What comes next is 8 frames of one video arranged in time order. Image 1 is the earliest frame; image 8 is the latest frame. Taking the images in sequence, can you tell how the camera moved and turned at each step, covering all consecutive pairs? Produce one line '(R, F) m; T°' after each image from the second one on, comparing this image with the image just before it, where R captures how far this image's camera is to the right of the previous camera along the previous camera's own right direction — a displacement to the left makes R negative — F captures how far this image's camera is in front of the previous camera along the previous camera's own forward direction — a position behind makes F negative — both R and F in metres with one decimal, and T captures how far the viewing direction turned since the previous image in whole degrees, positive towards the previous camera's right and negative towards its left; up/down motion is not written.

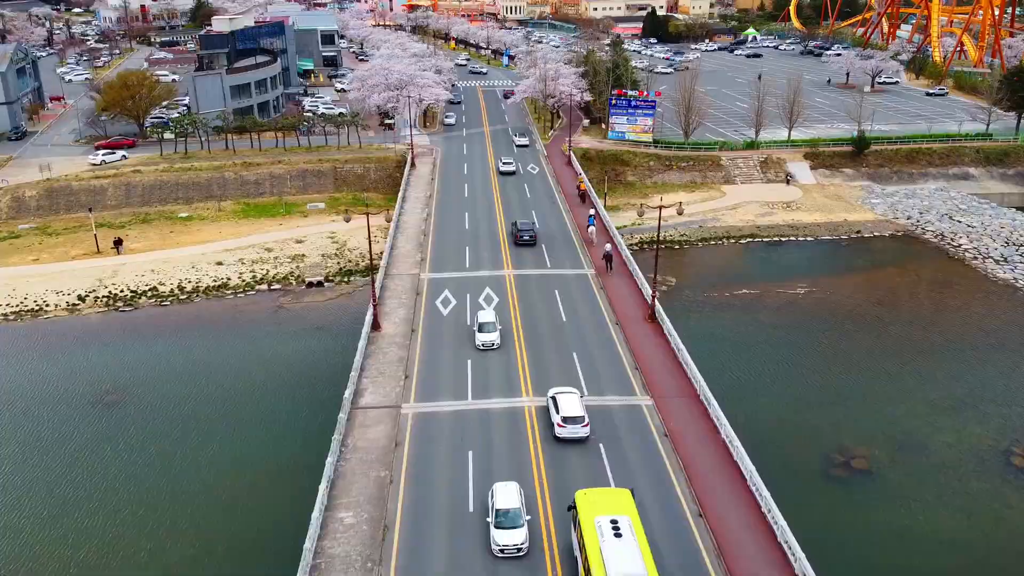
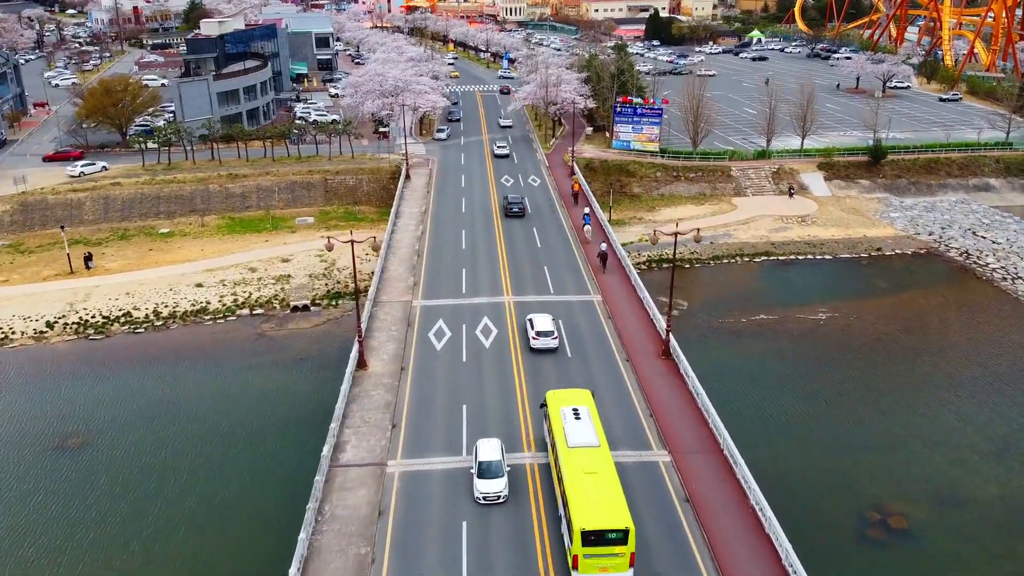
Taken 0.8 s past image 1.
(0.0, +3.3) m; 0°
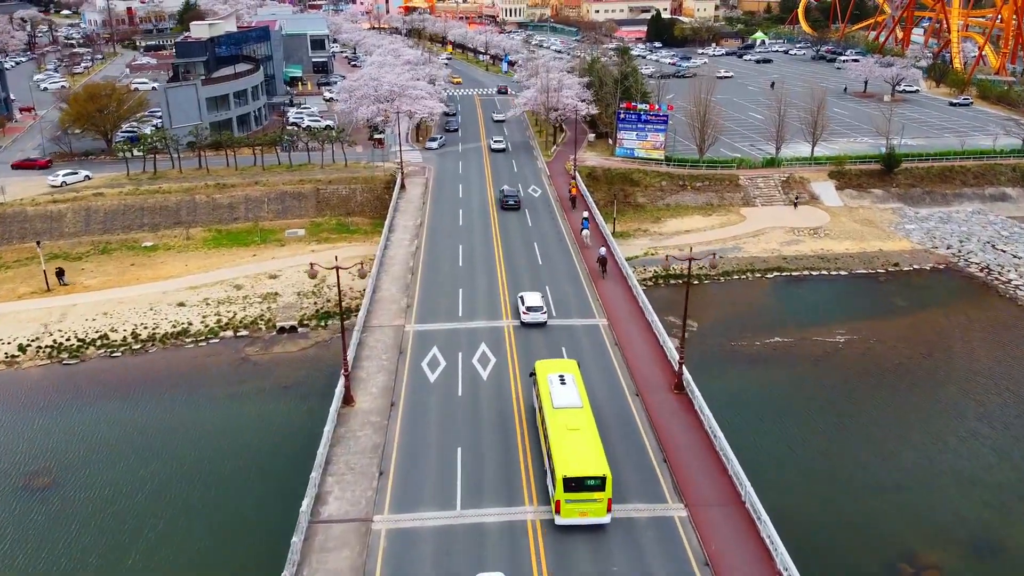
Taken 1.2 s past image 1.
(0.0, +2.5) m; 0°
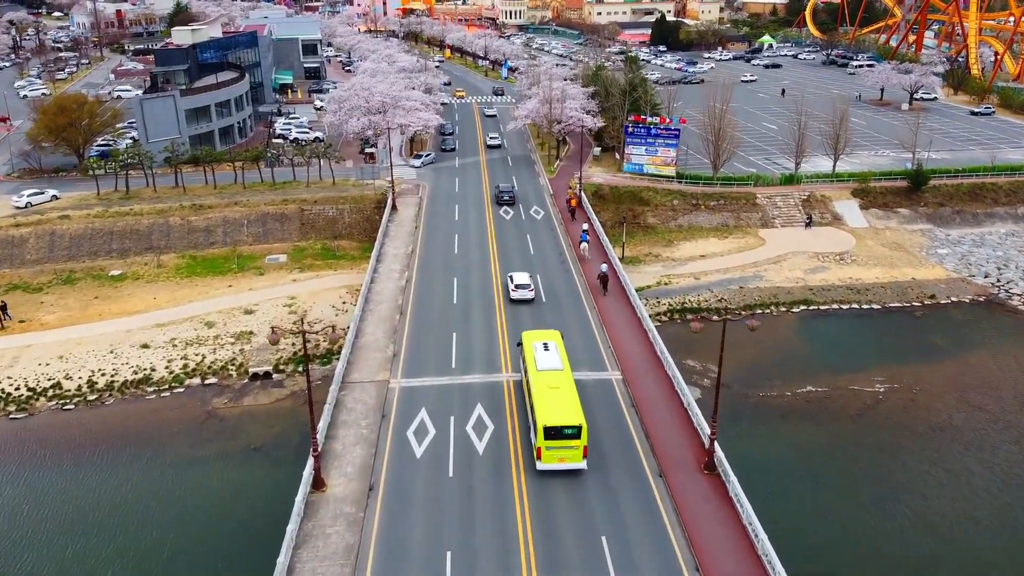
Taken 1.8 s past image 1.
(0.0, +4.5) m; 0°
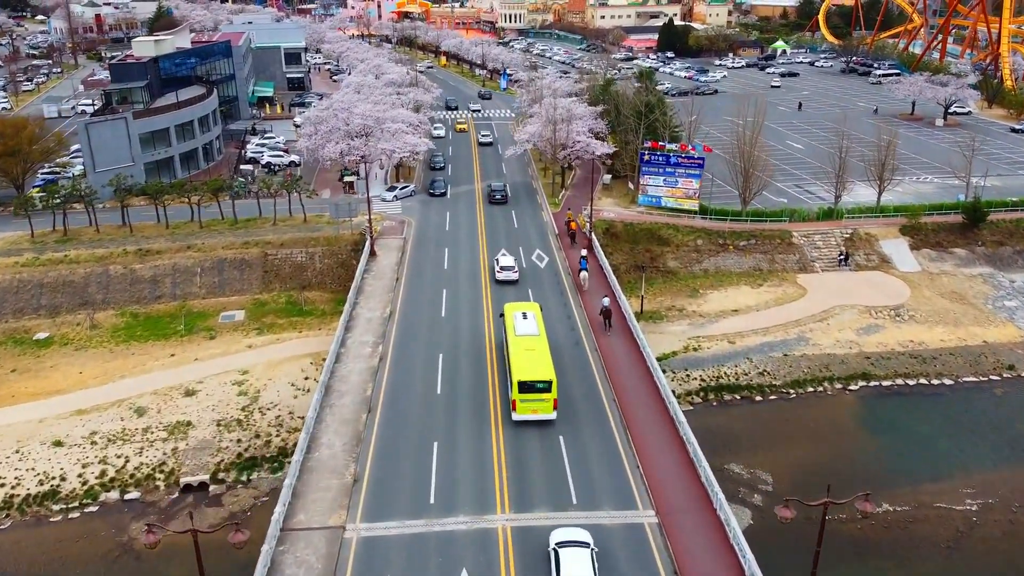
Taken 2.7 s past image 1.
(+0.1, +7.8) m; 0°
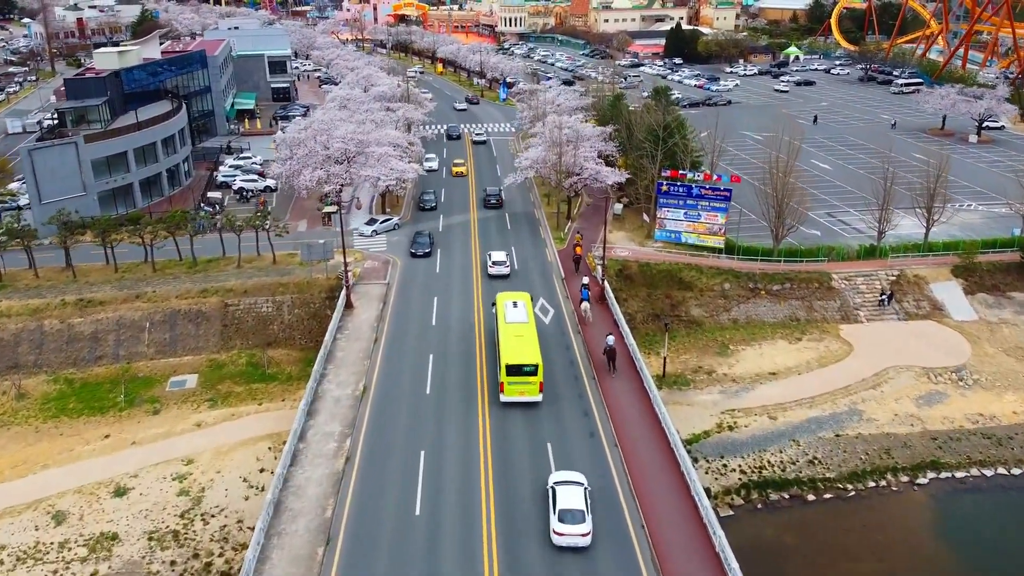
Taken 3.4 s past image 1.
(0.0, +6.4) m; 0°
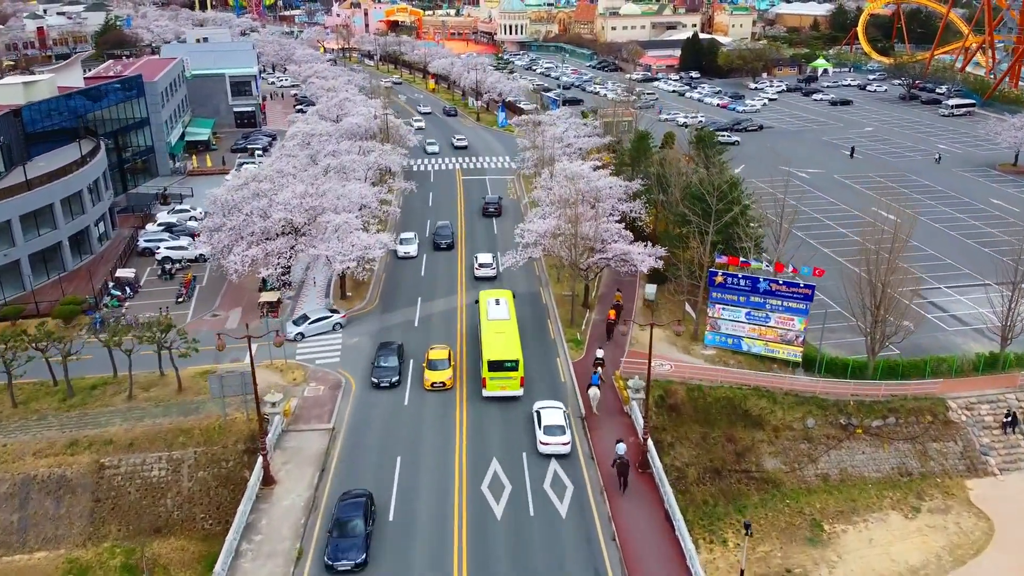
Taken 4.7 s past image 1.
(0.0, +12.2) m; 0°
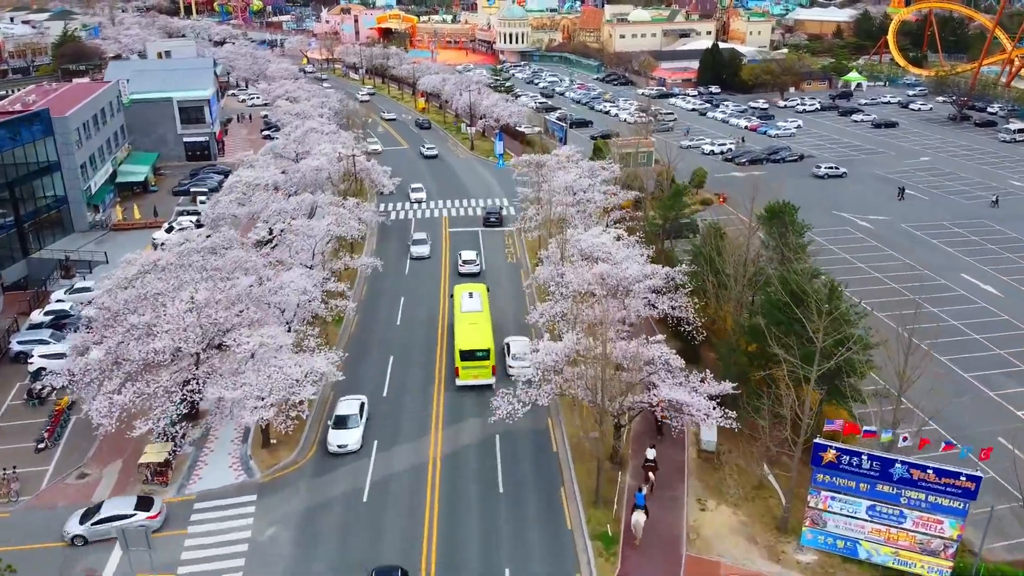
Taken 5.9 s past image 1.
(+0.1, +11.6) m; 0°
